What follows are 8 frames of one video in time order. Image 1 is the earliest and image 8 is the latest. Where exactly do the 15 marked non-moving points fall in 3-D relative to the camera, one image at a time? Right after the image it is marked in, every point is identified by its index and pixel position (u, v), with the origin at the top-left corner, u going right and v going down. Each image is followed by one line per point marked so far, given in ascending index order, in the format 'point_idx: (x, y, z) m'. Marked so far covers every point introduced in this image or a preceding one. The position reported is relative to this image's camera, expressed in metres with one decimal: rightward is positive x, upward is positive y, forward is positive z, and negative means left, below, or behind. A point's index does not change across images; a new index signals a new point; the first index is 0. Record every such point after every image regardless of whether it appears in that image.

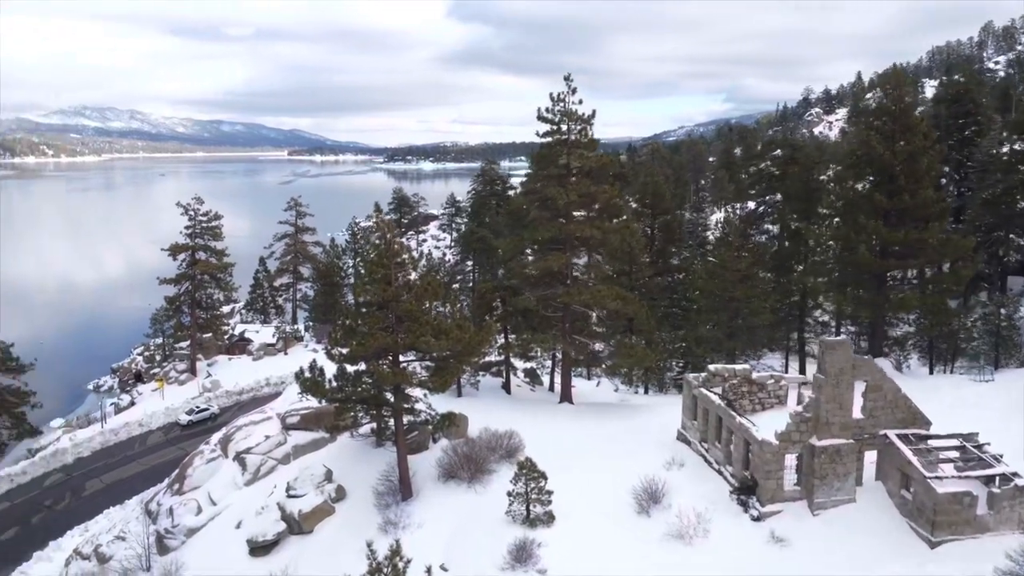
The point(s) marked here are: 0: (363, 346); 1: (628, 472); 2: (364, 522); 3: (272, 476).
0: (-3.9, -1.6, +16.2) m
1: (+3.7, -5.9, +19.7) m
2: (-4.0, -6.3, +16.5) m
3: (-7.0, -5.5, +18.0) m
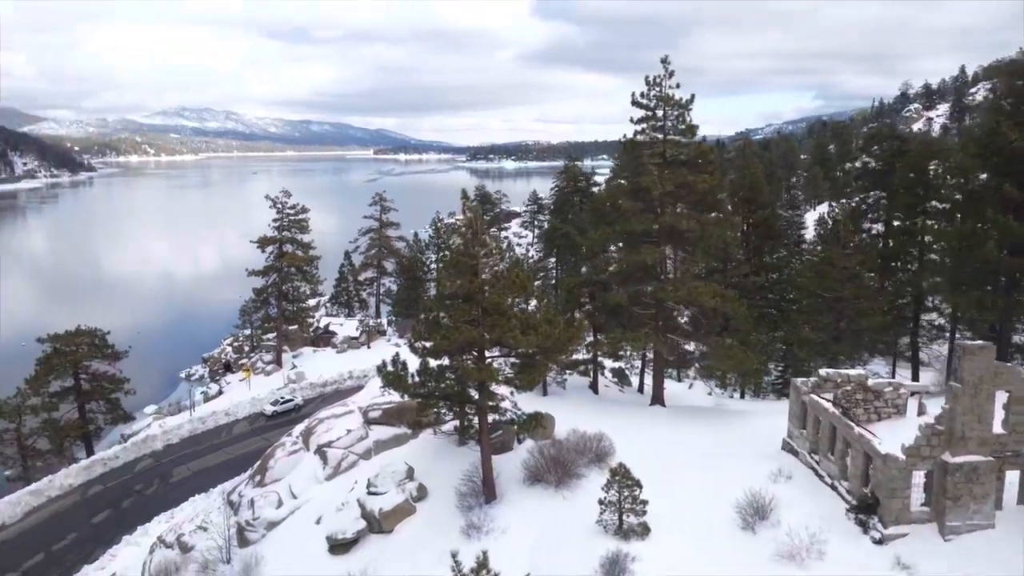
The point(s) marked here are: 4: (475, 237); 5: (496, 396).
0: (-1.6, -1.3, +15.2) m
1: (+6.3, -5.6, +17.7) m
2: (-1.7, -6.0, +15.5) m
3: (-4.5, -5.2, +17.4) m
4: (-0.9, +1.3, +15.9) m
5: (-0.4, -2.8, +15.9) m
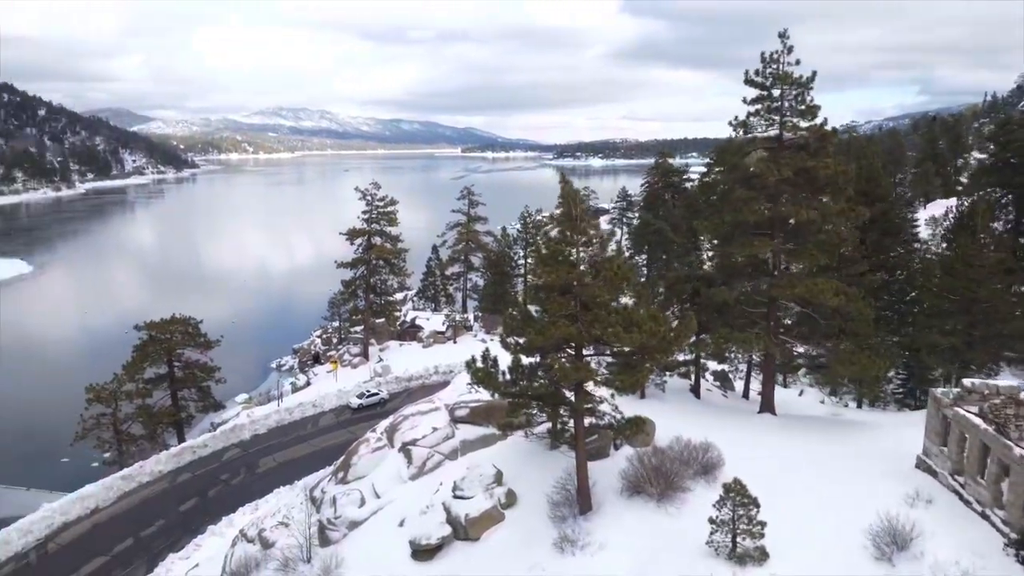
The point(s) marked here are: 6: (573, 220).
0: (+0.7, -1.1, +13.8) m
1: (+8.8, -5.5, +15.3) m
2: (+0.6, -5.7, +14.1) m
3: (-2.0, -4.9, +16.4) m
4: (+1.4, +1.5, +14.4) m
5: (+1.9, -2.6, +14.4) m
6: (+1.4, +1.6, +14.4) m
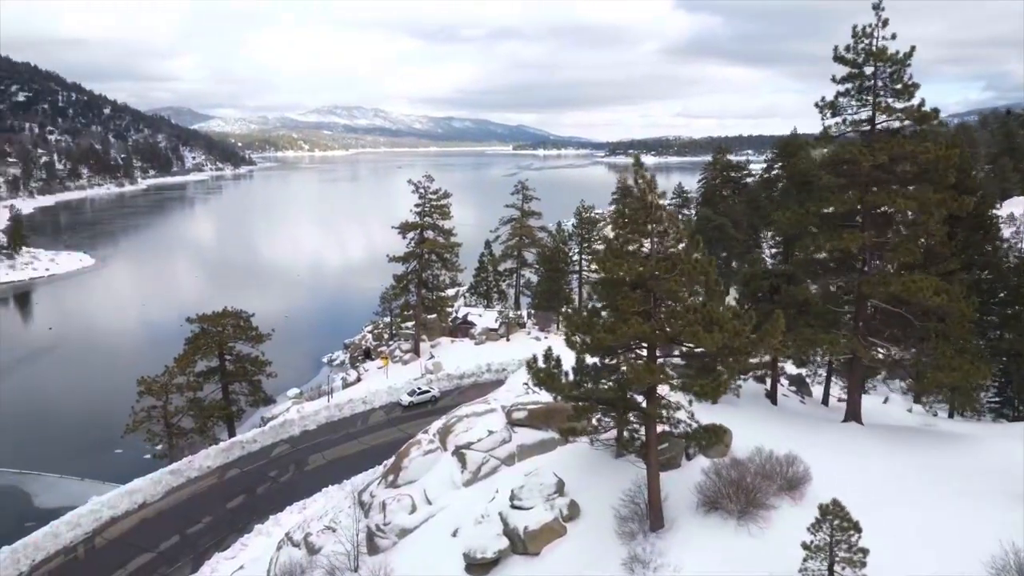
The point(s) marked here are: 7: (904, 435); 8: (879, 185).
0: (+2.0, -0.9, +12.4) m
1: (+10.2, -5.4, +13.2) m
2: (+1.9, -5.5, +12.7) m
3: (-0.4, -4.7, +15.2) m
4: (+2.9, +1.7, +12.9) m
5: (+3.3, -2.4, +12.9) m
6: (+2.8, +1.7, +12.9) m
7: (+12.0, -4.7, +18.7) m
8: (+11.0, +3.2, +18.5) m
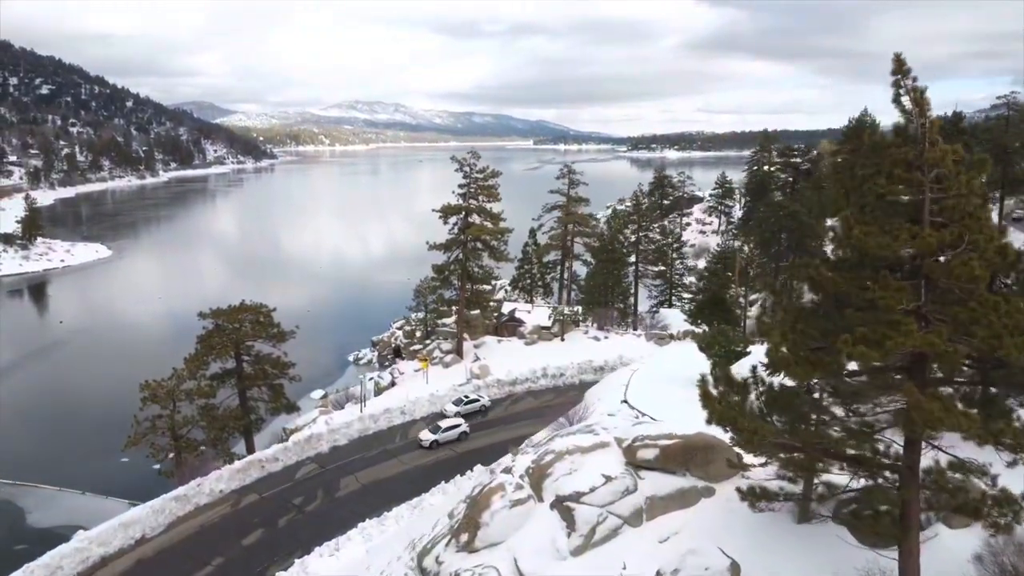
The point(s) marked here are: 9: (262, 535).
0: (+4.3, -0.7, +7.6) m
1: (+12.4, -5.2, +8.2) m
2: (+4.1, -5.3, +8.0) m
3: (+1.8, -4.5, +10.5) m
4: (+5.1, +1.9, +8.1) m
5: (+5.5, -2.2, +8.1) m
6: (+5.1, +2.0, +8.1) m
7: (+14.4, -4.5, +13.7) m
8: (+13.5, +3.4, +13.5) m
9: (-7.6, -7.7, +18.9) m
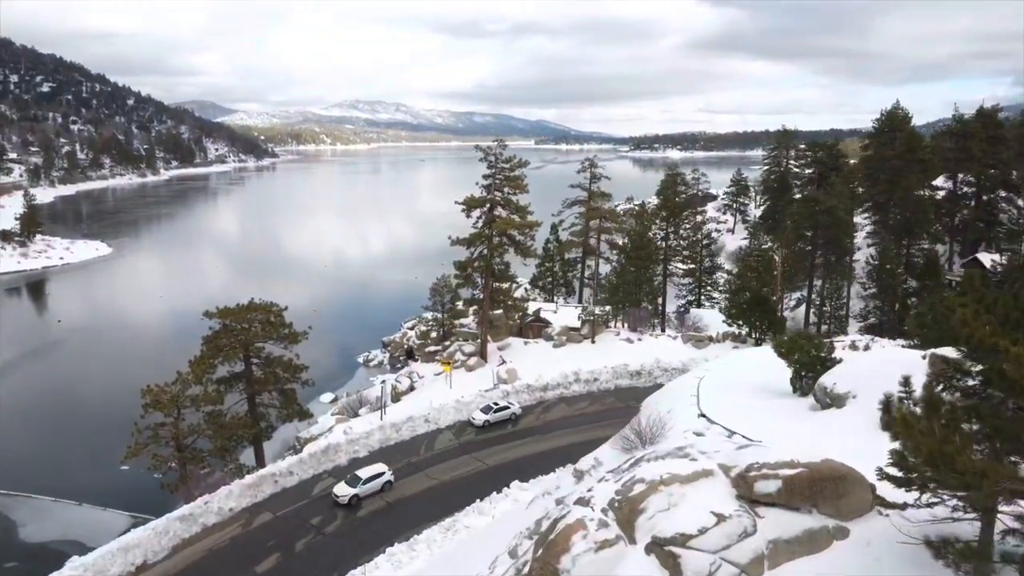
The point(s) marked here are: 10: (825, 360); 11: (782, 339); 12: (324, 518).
0: (+5.6, -0.6, +5.5) m
1: (+13.7, -5.1, +6.1) m
2: (+5.4, -5.2, +5.9) m
3: (+3.1, -4.4, +8.4) m
4: (+6.4, +2.0, +6.0) m
5: (+6.8, -2.1, +5.9) m
6: (+6.4, +2.0, +6.0) m
7: (+15.7, -4.4, +11.5) m
8: (+14.8, +3.4, +11.3) m
9: (-6.3, -7.5, +16.8) m
10: (+7.5, -1.8, +14.7) m
11: (+7.1, -1.3, +16.0) m
12: (-5.9, -7.2, +19.2) m
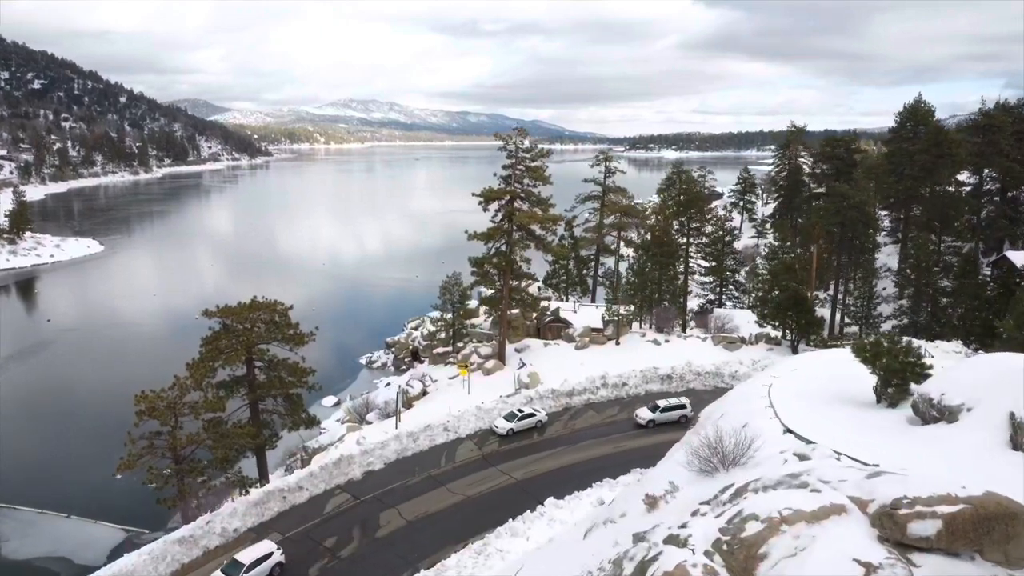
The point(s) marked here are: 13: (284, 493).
0: (+6.7, -0.5, +3.7) m
1: (+14.9, -5.1, +4.4) m
2: (+6.6, -5.1, +4.1) m
3: (+4.3, -4.3, +6.6) m
4: (+7.6, +2.0, +4.2) m
5: (+8.0, -2.0, +4.2) m
6: (+7.6, +2.1, +4.2) m
7: (+16.8, -4.3, +9.8) m
8: (+15.9, +3.5, +9.6) m
9: (-5.3, -7.4, +14.9) m
10: (+8.6, -1.7, +13.0) m
11: (+8.1, -1.3, +14.3) m
12: (-4.8, -7.1, +17.3) m
13: (-7.1, -6.4, +19.2) m
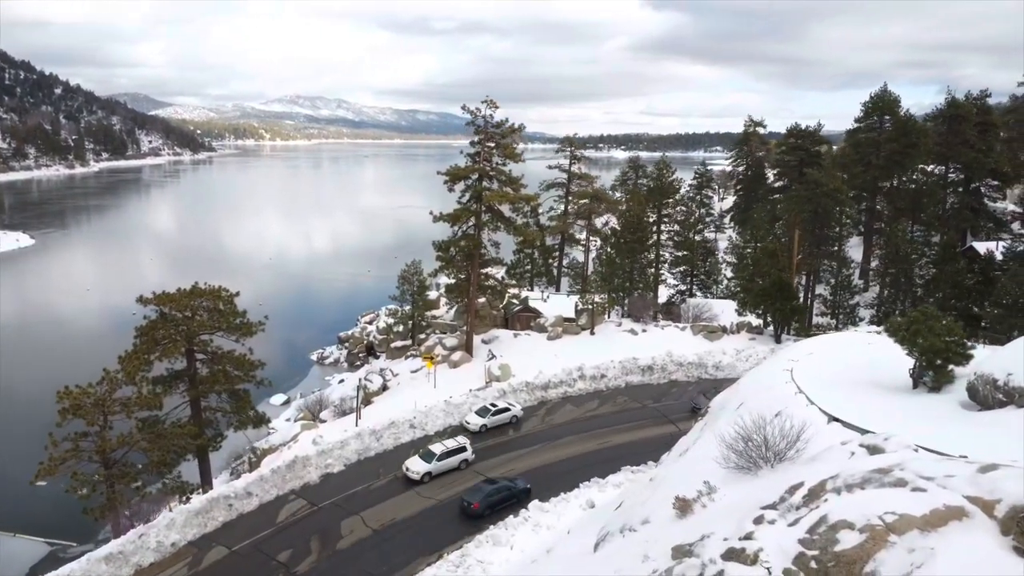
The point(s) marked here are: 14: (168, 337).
0: (+7.4, 0.0, +2.2) m
1: (+15.4, -4.5, +3.6) m
2: (+7.1, -4.6, +2.6) m
3: (+4.7, -3.7, +4.9) m
4: (+8.2, +2.6, +2.8) m
5: (+8.6, -1.5, +2.8) m
6: (+8.1, +2.7, +2.8) m
7: (+16.9, -3.8, +9.1) m
8: (+16.1, +4.0, +8.8) m
9: (-5.5, -6.8, +12.5) m
10: (+8.5, -1.1, +11.6) m
11: (+7.9, -0.7, +12.9) m
12: (-5.3, -6.5, +14.8) m
13: (-7.7, -5.8, +16.5) m
14: (-10.9, -1.5, +19.3) m
